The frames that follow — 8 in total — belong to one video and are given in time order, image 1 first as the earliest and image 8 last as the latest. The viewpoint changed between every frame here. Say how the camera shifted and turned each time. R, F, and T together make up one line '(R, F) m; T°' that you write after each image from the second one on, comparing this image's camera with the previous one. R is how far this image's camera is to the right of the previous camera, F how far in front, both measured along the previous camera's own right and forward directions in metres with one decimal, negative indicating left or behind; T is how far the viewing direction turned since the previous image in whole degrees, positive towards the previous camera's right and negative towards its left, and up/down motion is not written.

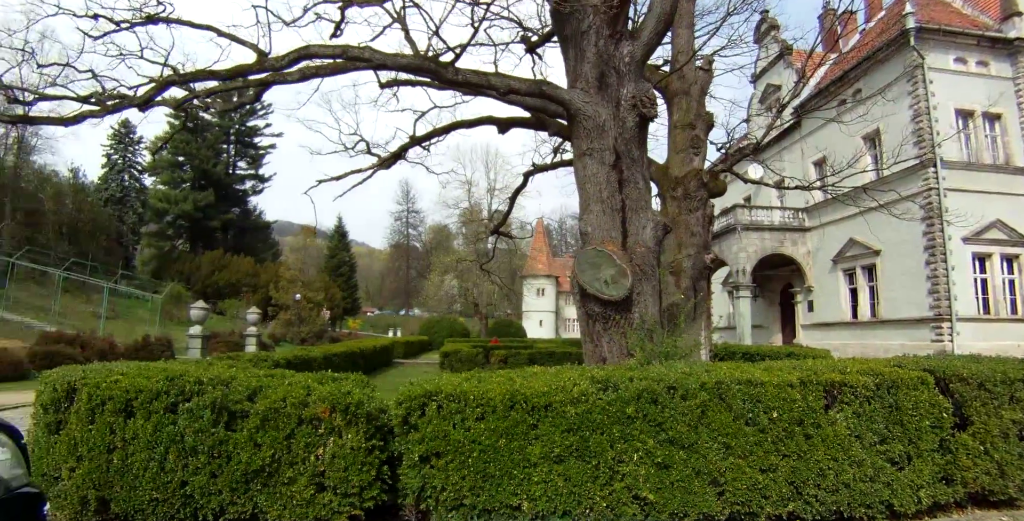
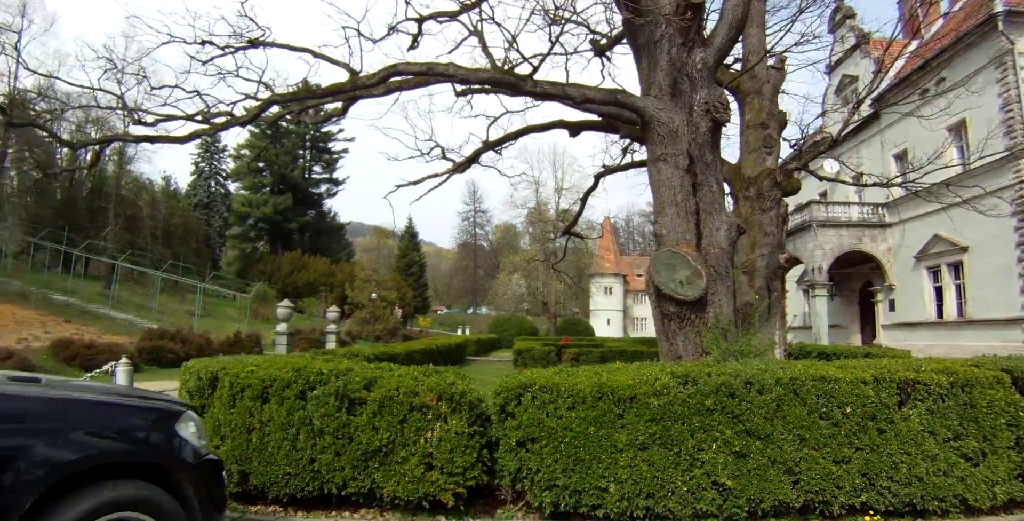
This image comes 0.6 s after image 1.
(-0.1, -0.4) m; -6°
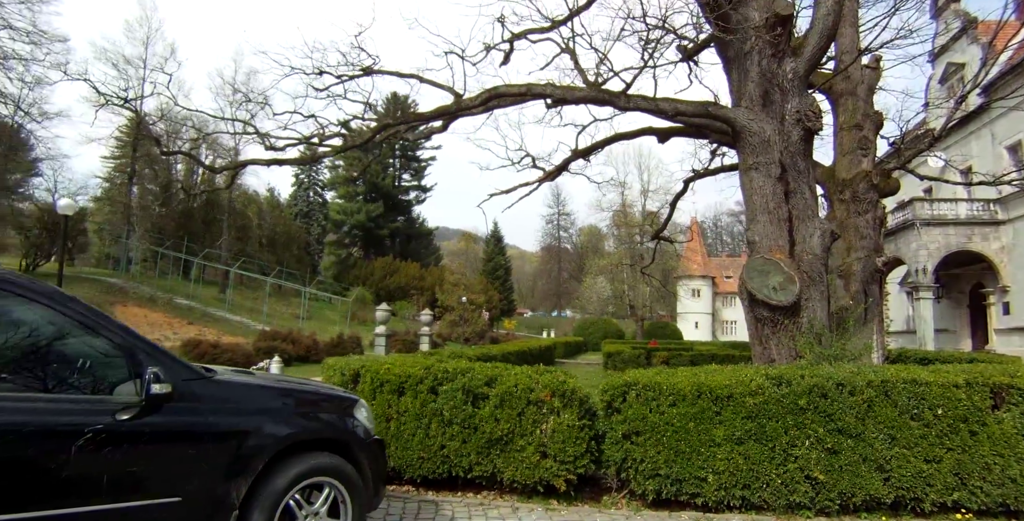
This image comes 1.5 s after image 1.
(-0.2, -0.6) m; -8°
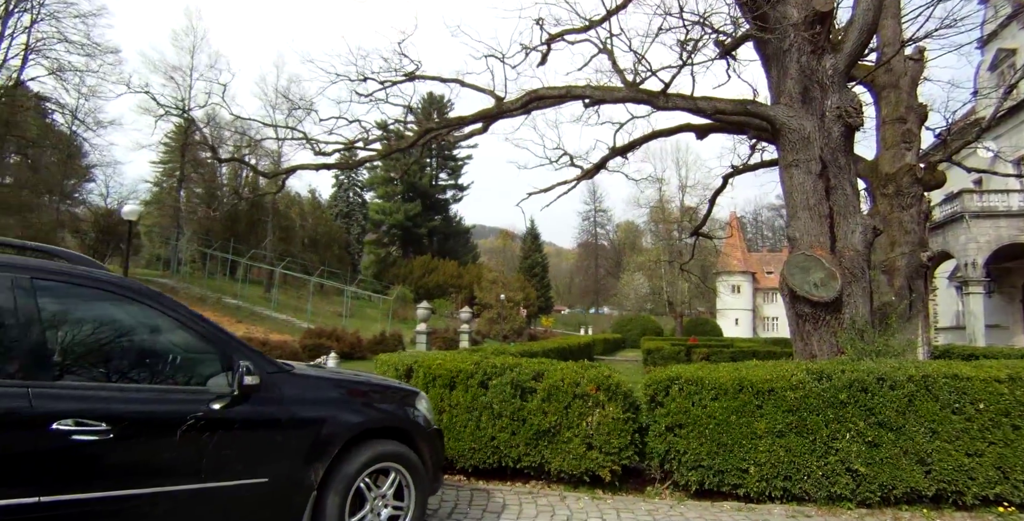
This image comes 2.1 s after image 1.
(-0.1, -0.3) m; -3°
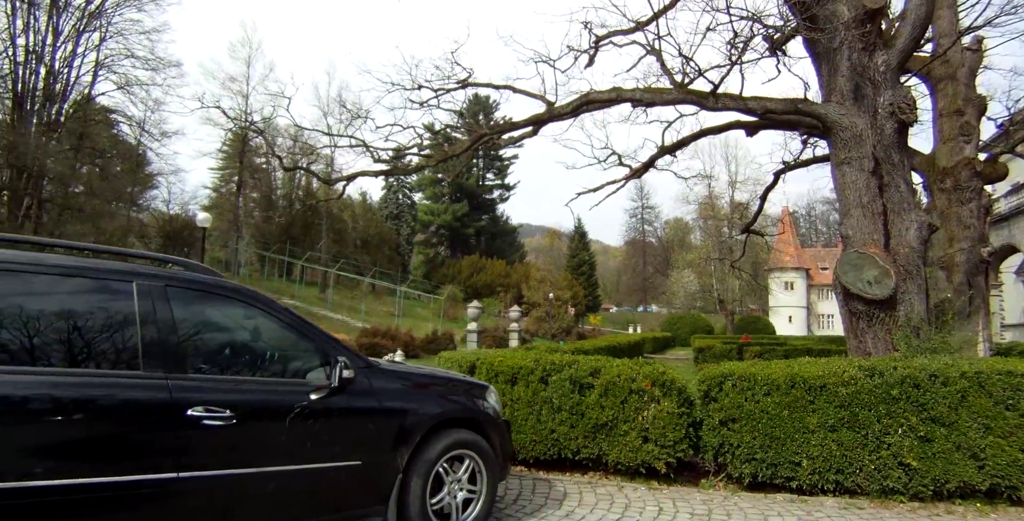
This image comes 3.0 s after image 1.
(-0.1, -0.3) m; -4°
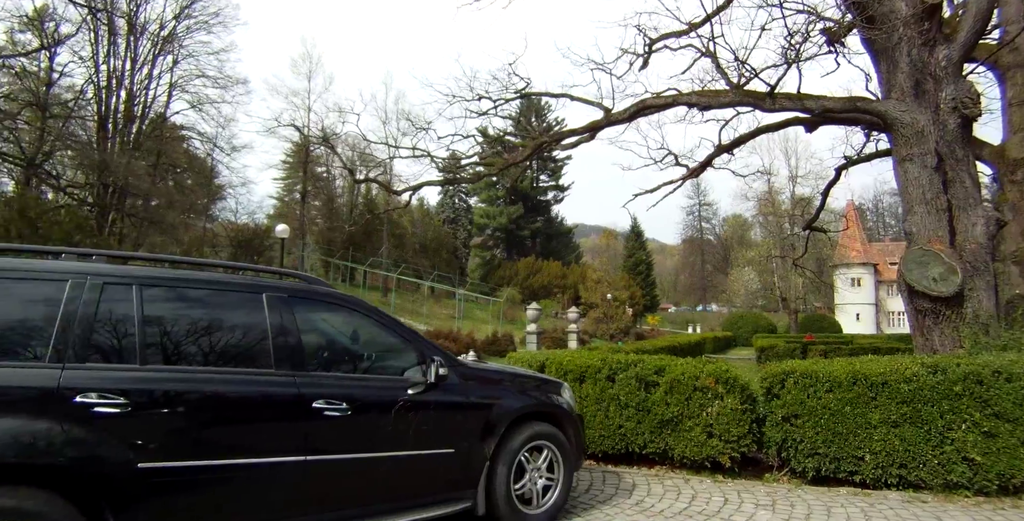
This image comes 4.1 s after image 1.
(-0.1, -0.4) m; -5°
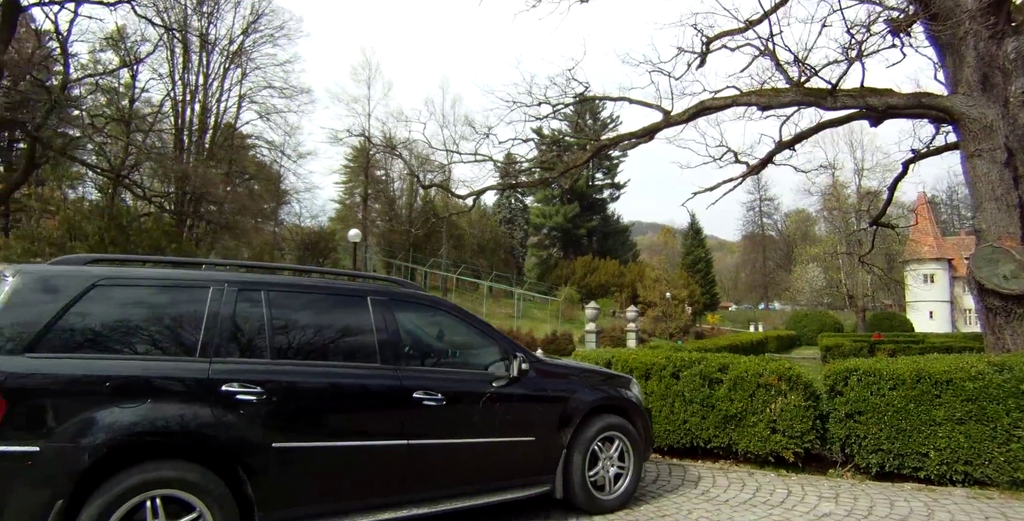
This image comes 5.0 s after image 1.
(-0.1, -0.5) m; -5°
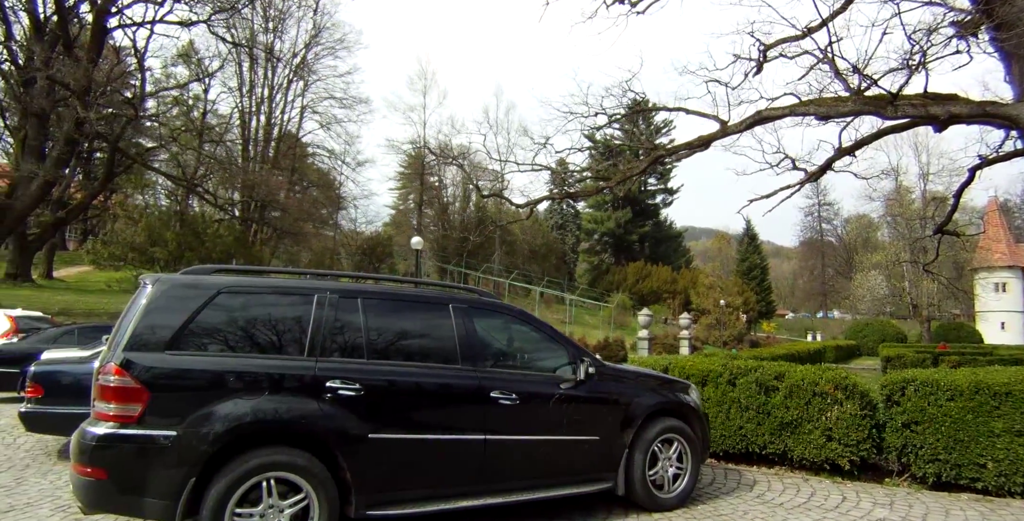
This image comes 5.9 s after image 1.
(-0.1, -0.5) m; -5°
